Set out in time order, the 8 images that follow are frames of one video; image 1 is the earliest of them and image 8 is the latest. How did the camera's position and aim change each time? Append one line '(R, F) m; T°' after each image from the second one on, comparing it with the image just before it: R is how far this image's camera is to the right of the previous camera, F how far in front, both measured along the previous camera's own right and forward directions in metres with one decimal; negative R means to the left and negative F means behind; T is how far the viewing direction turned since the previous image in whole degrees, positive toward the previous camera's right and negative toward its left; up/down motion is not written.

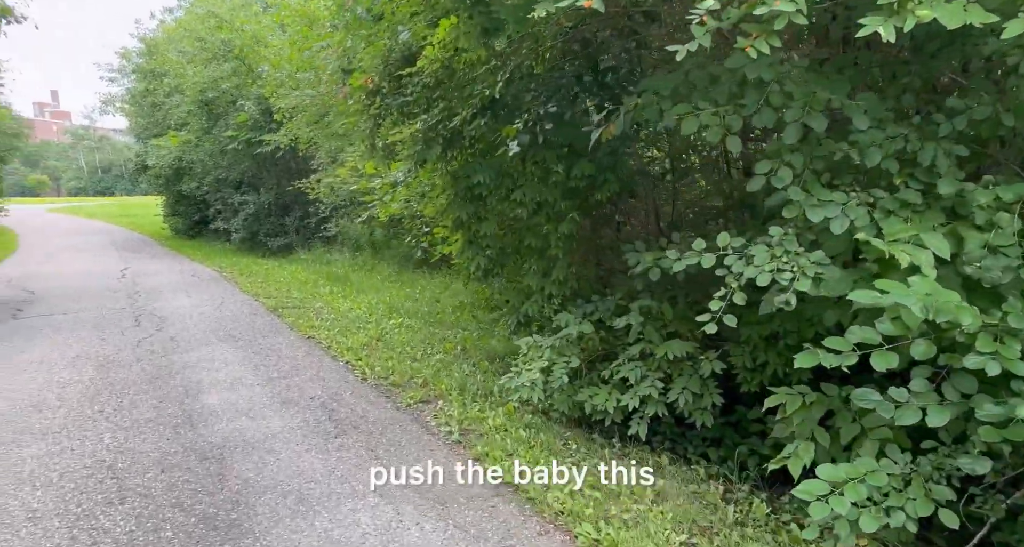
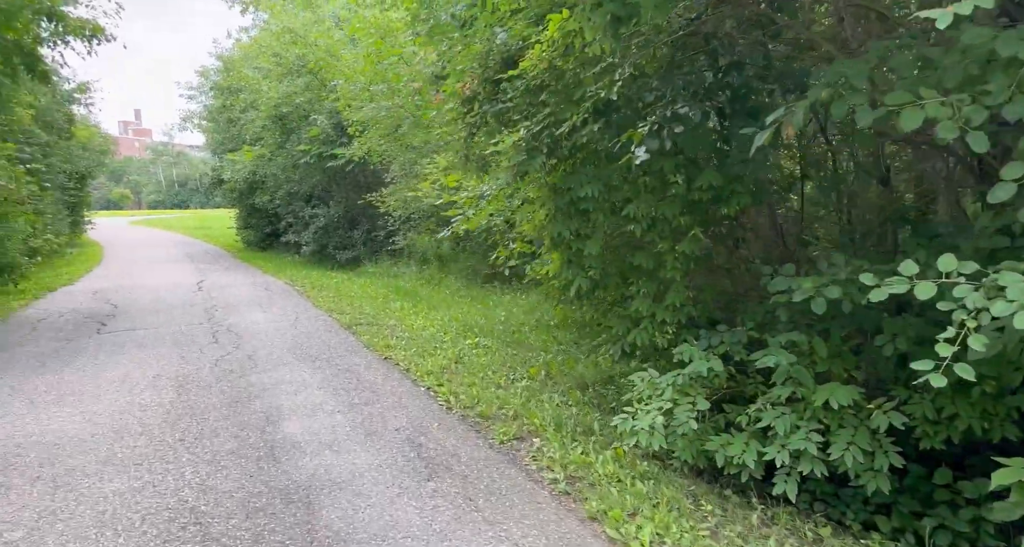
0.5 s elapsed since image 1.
(-0.3, +0.4) m; -5°
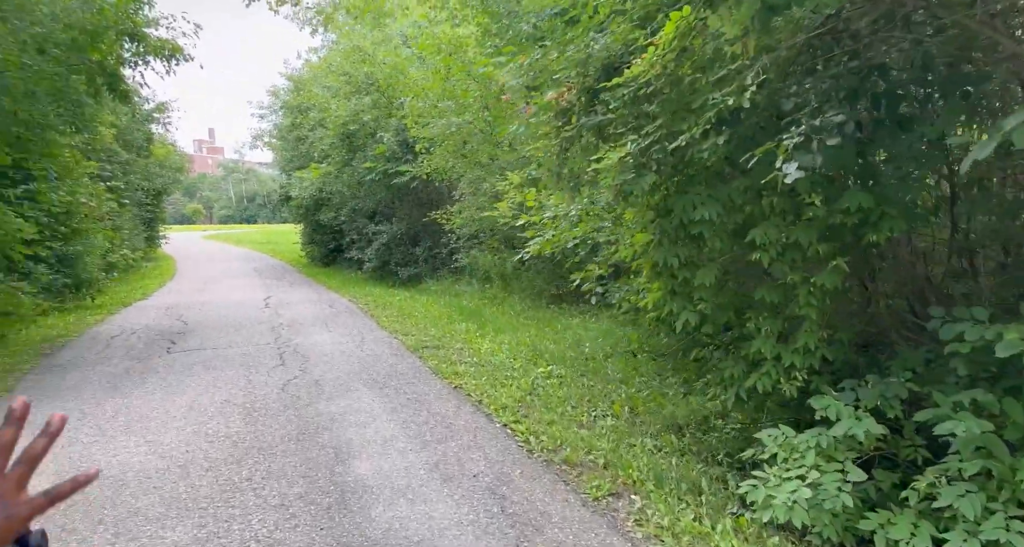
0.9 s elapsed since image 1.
(-0.2, +0.4) m; -5°
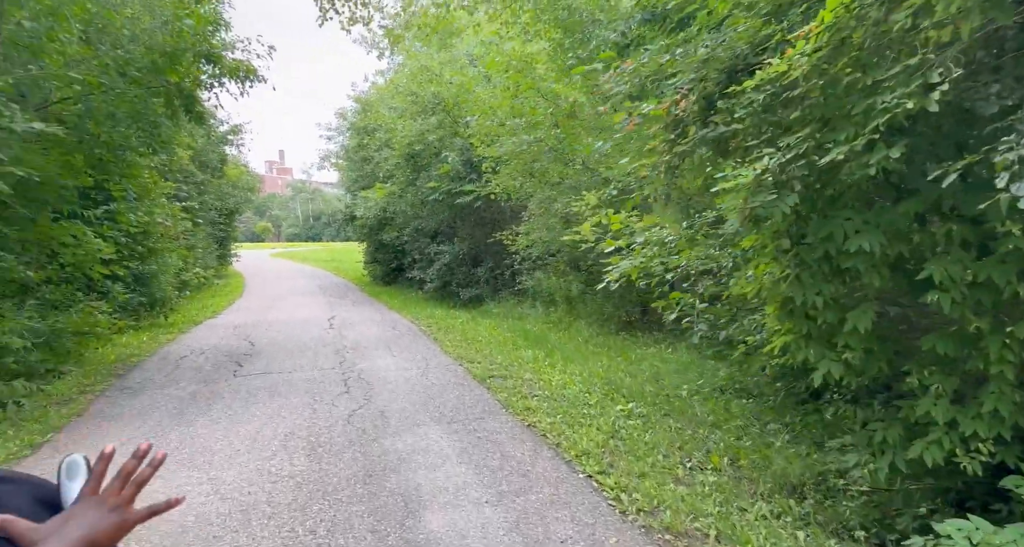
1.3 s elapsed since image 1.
(-0.2, +0.4) m; -5°
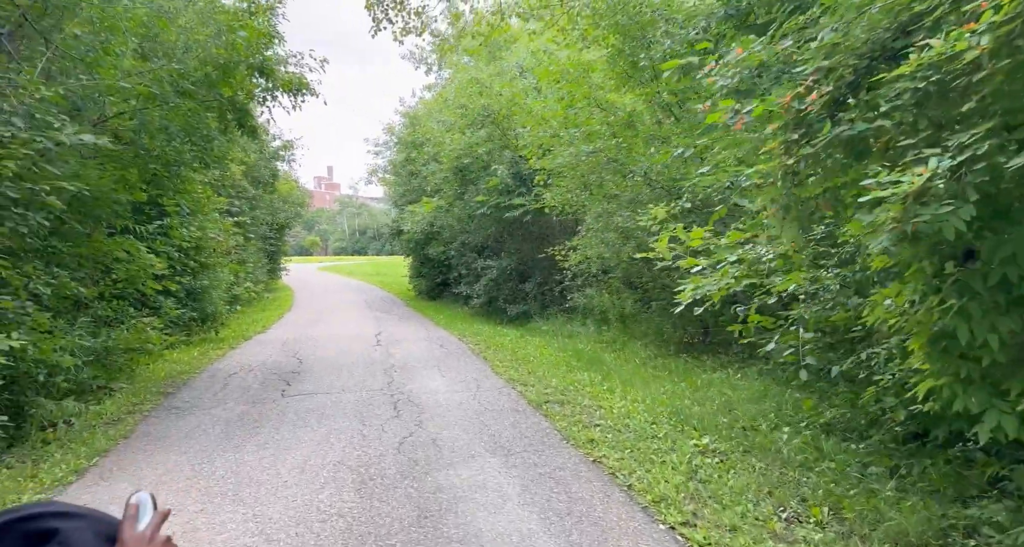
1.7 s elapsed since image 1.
(-0.2, +0.4) m; -4°
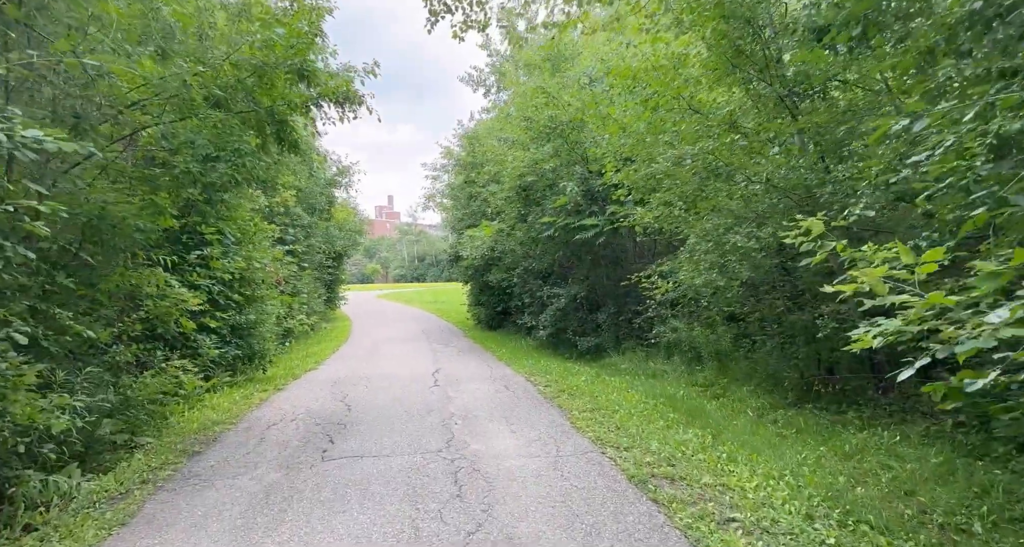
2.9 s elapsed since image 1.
(-0.3, +1.4) m; -5°
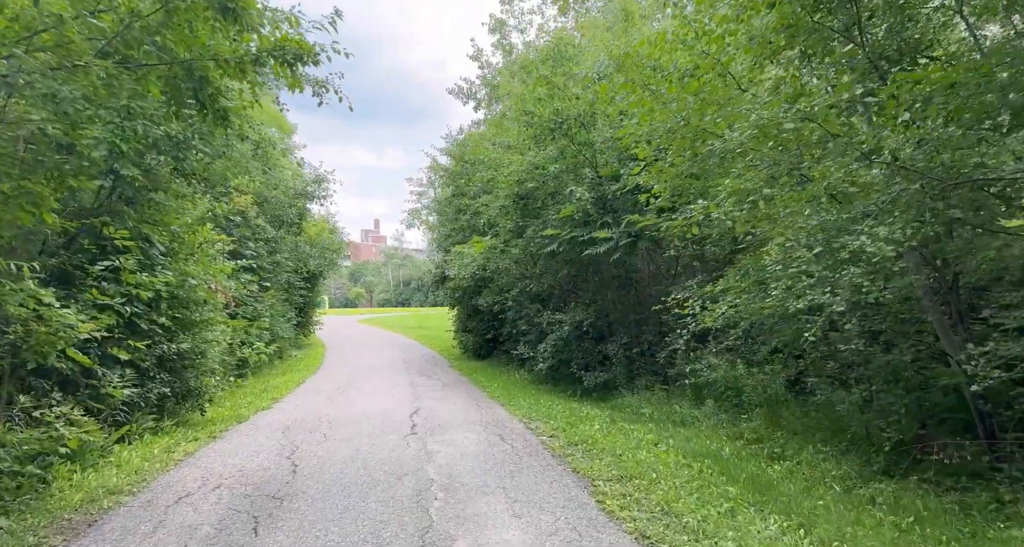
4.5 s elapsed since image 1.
(-0.1, +2.0) m; +1°
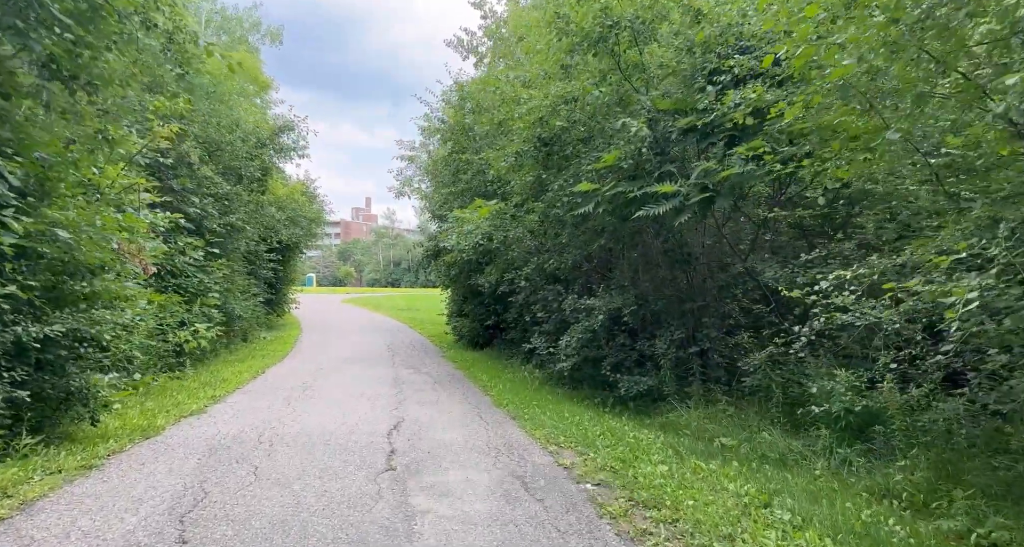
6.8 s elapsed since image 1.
(-0.3, +2.8) m; +1°
